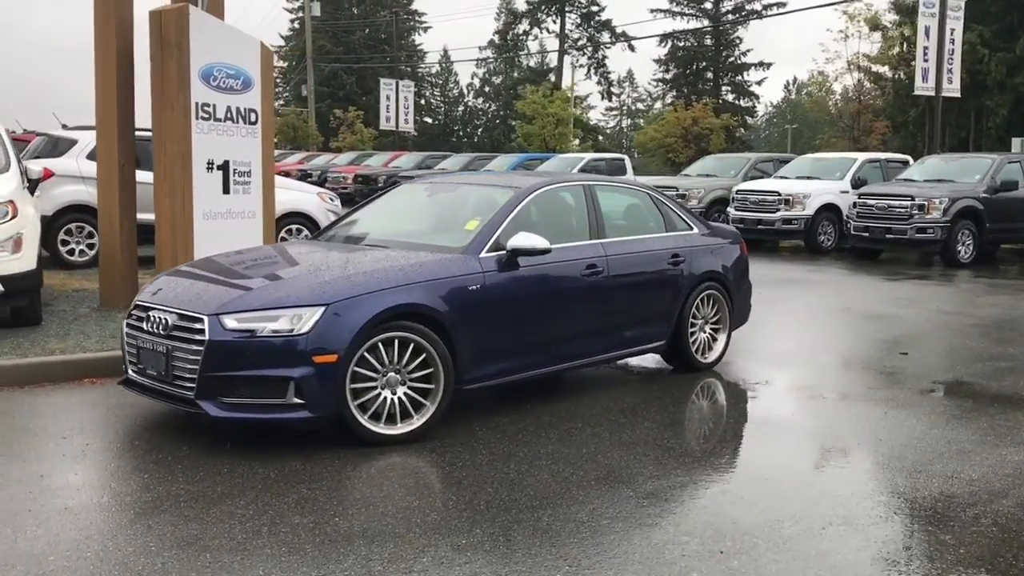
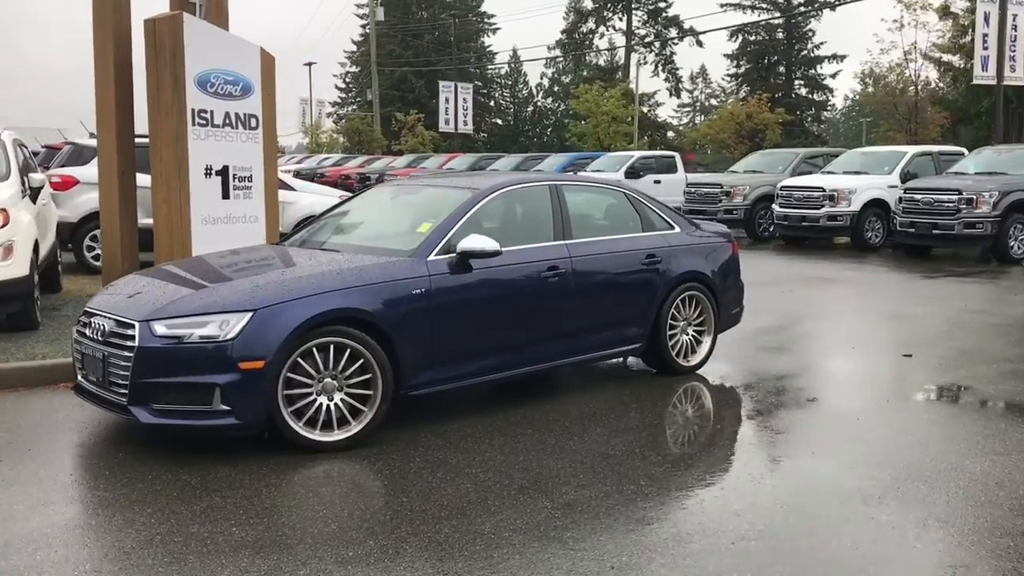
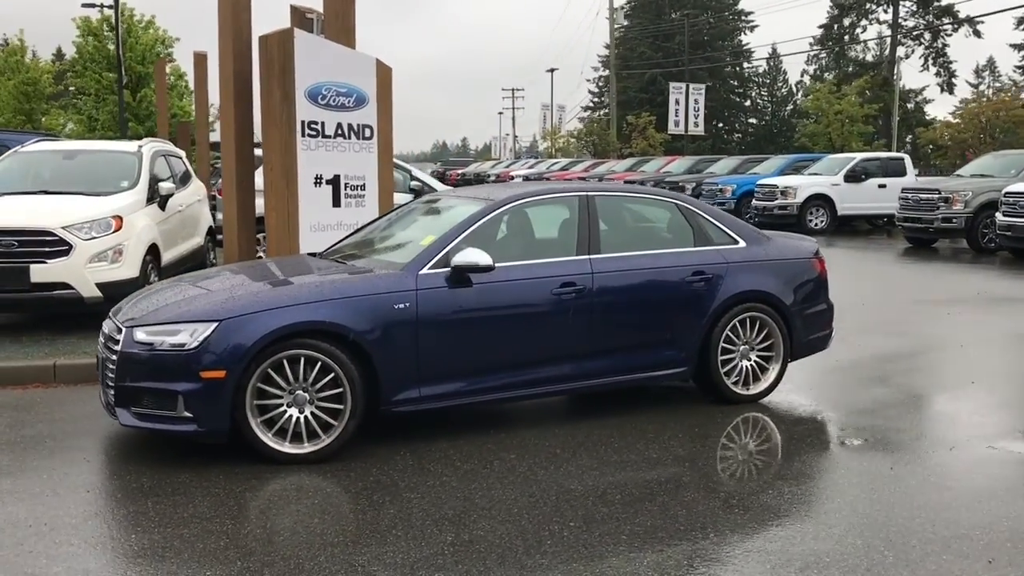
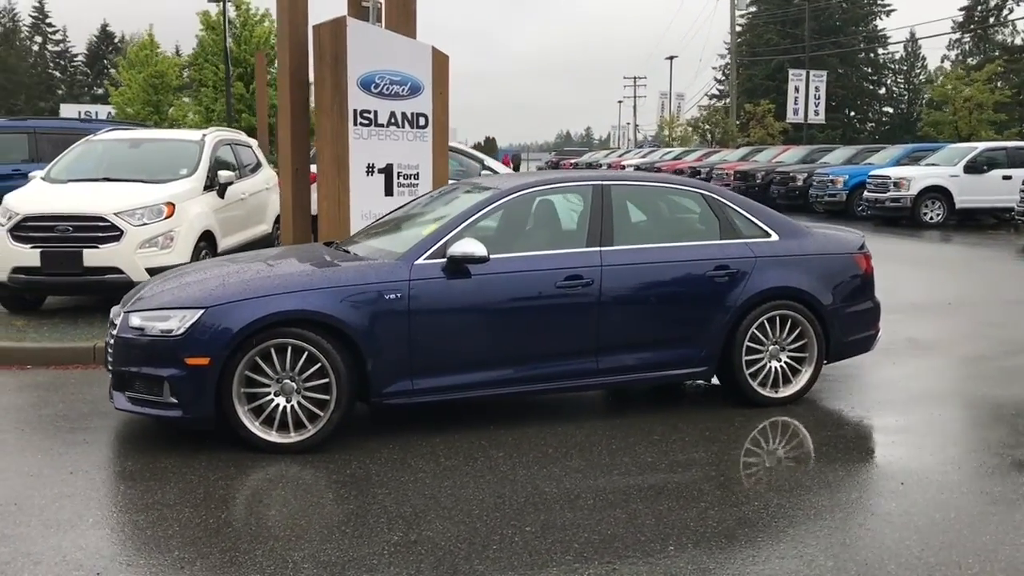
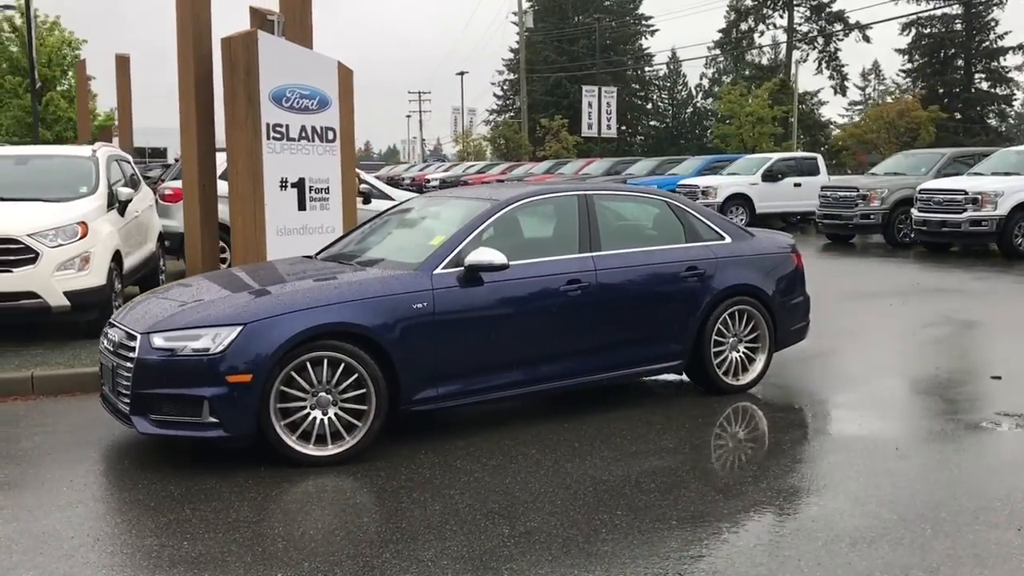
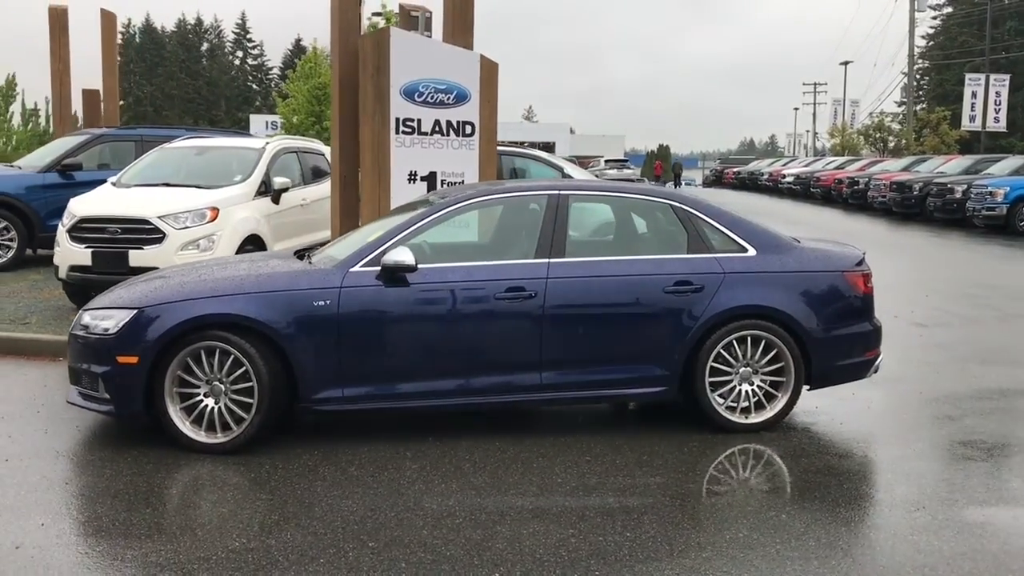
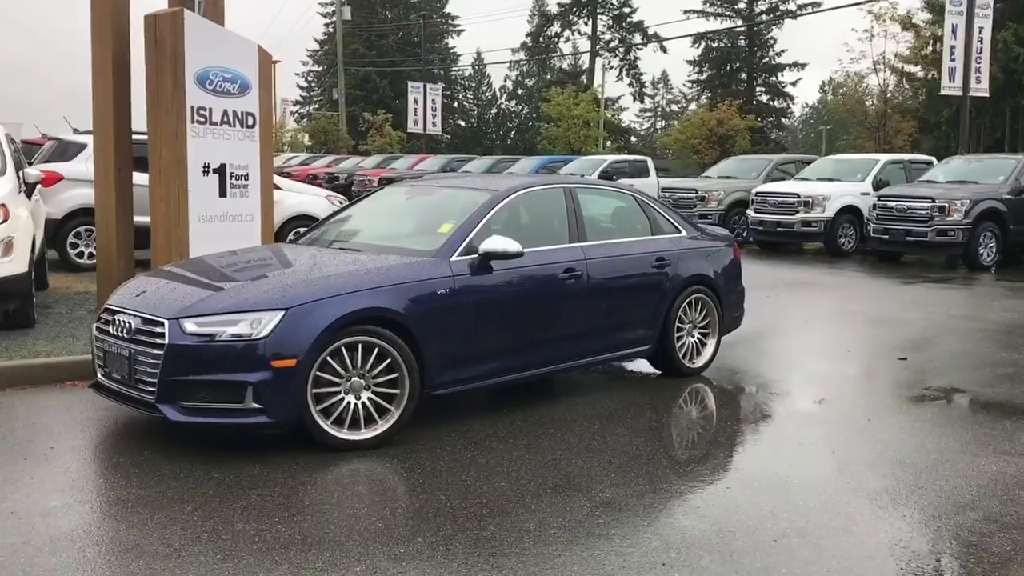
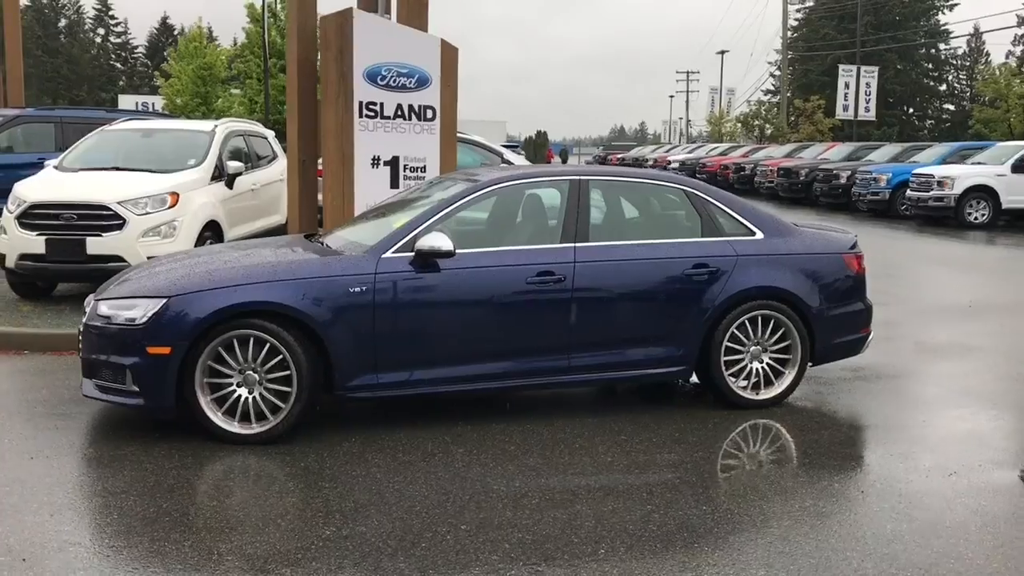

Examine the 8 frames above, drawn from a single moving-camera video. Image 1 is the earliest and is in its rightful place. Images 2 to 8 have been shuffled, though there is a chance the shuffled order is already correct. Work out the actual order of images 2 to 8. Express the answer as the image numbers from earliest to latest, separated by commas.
7, 2, 5, 3, 4, 8, 6
